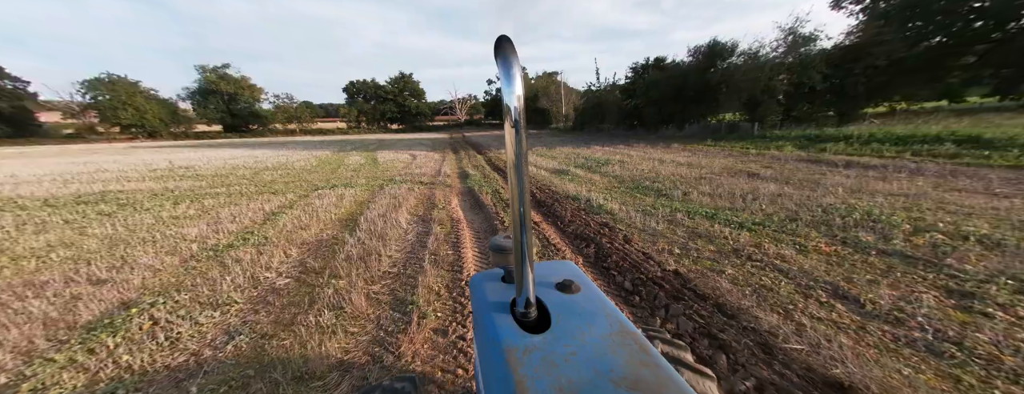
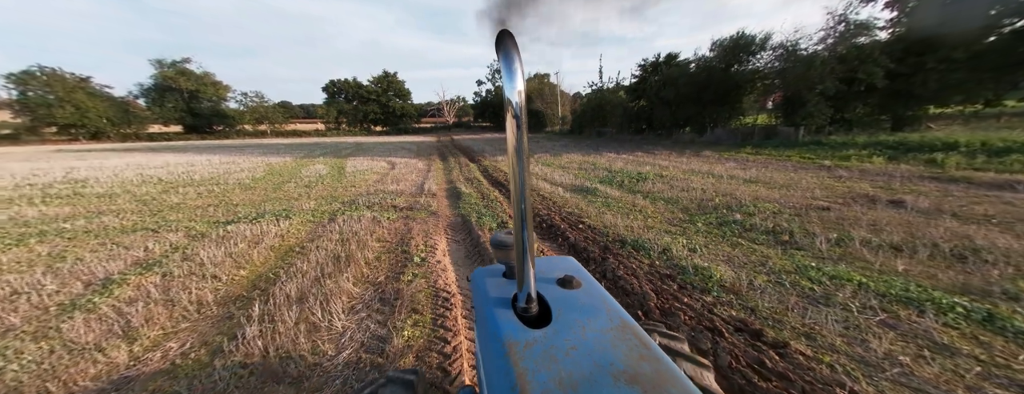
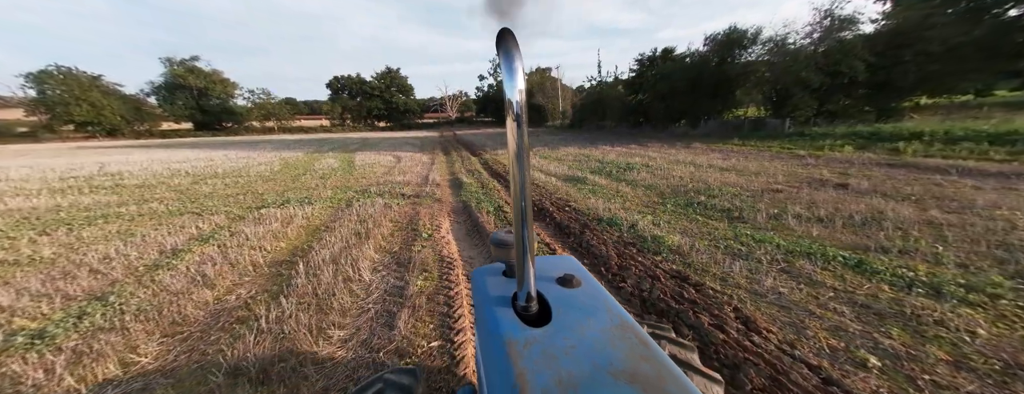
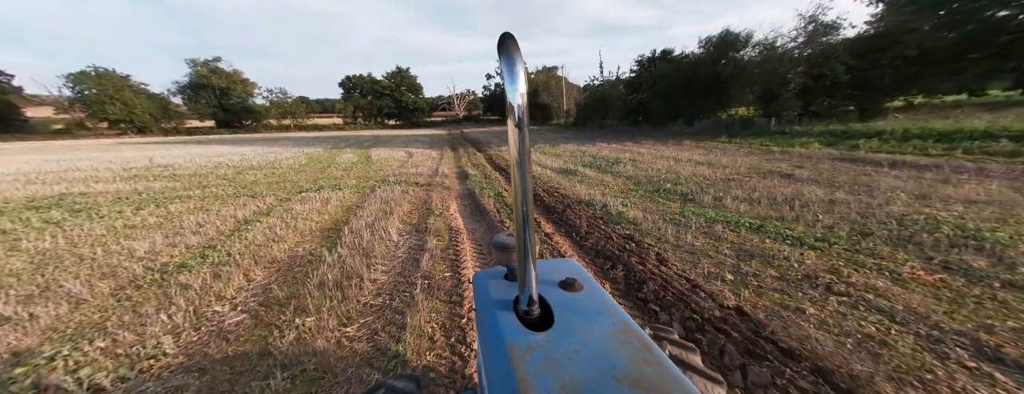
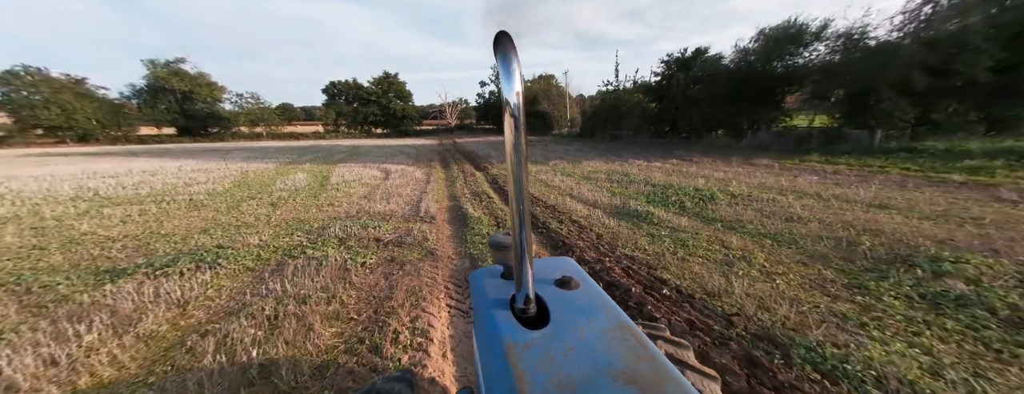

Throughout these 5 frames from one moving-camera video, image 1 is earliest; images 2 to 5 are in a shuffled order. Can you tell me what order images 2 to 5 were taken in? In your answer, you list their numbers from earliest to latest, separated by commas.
4, 3, 2, 5
